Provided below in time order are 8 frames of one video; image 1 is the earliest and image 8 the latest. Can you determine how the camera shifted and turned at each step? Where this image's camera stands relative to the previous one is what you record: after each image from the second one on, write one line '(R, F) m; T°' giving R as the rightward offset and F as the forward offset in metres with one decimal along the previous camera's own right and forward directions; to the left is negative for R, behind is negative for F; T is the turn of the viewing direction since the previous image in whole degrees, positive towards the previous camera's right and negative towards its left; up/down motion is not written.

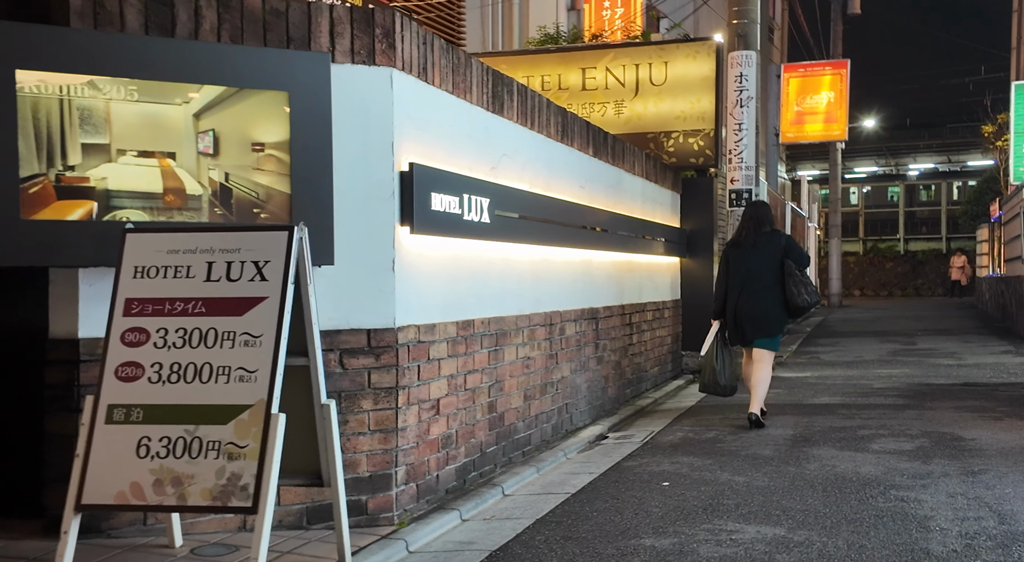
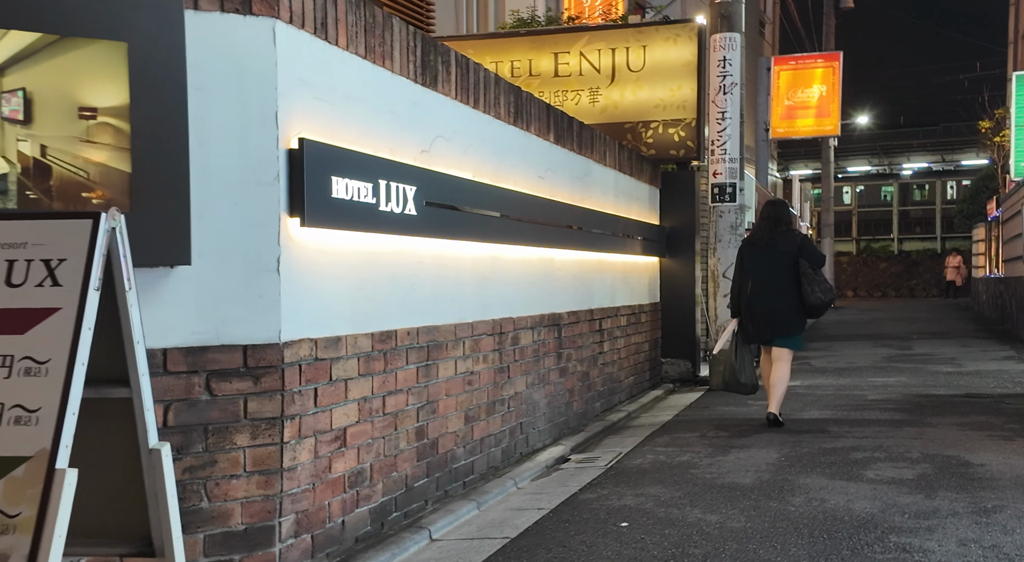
(+0.3, +1.0) m; 0°
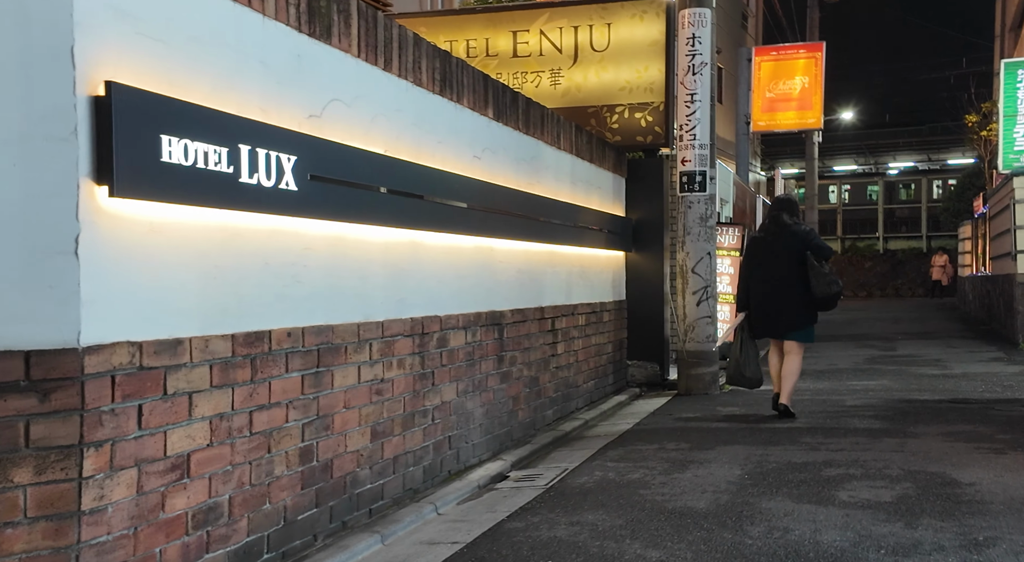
(+0.3, +0.9) m; +1°
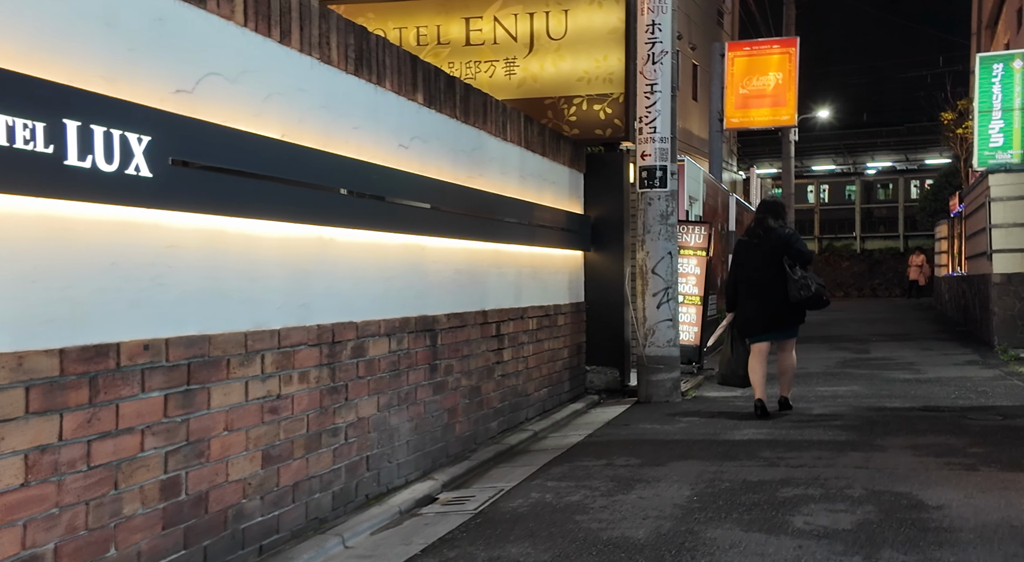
(+0.3, +0.6) m; +1°
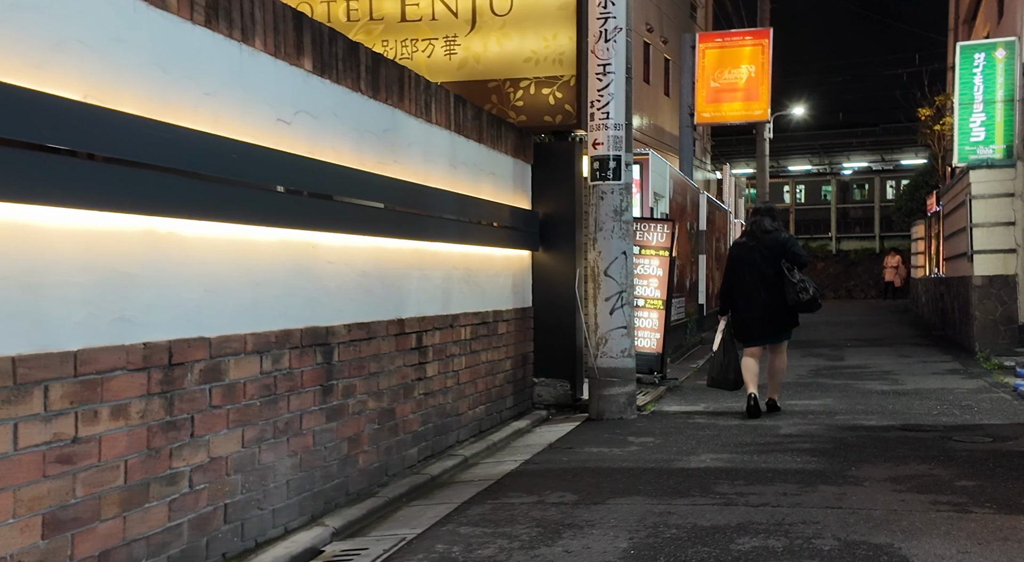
(+0.4, +1.2) m; +1°
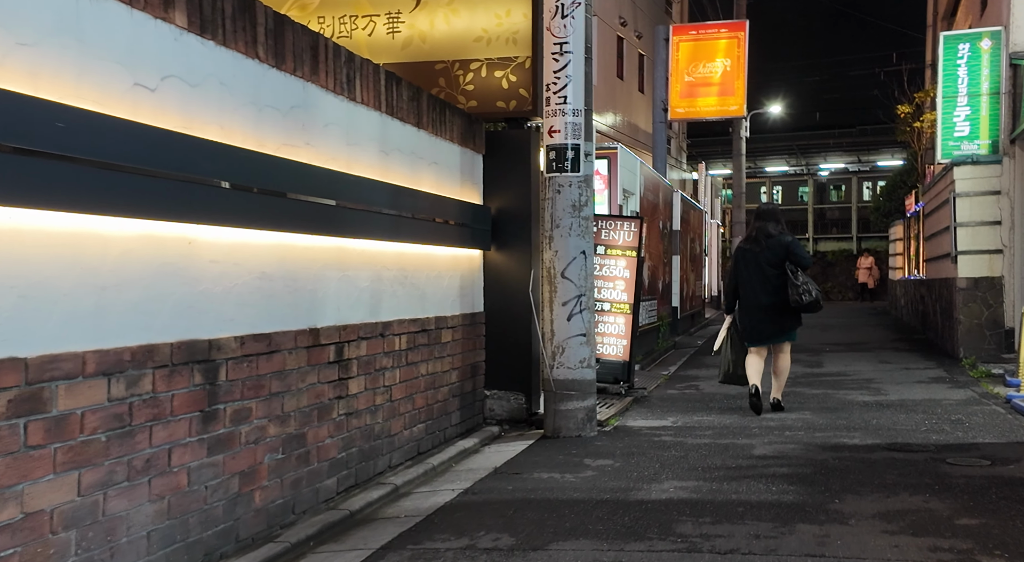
(+0.2, +1.0) m; +1°
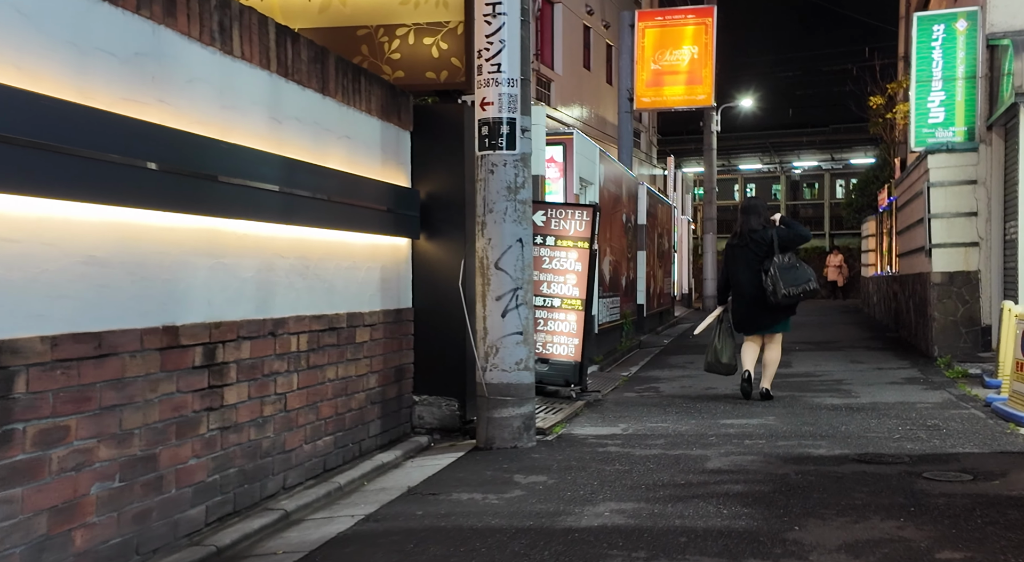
(+0.3, +1.0) m; +1°
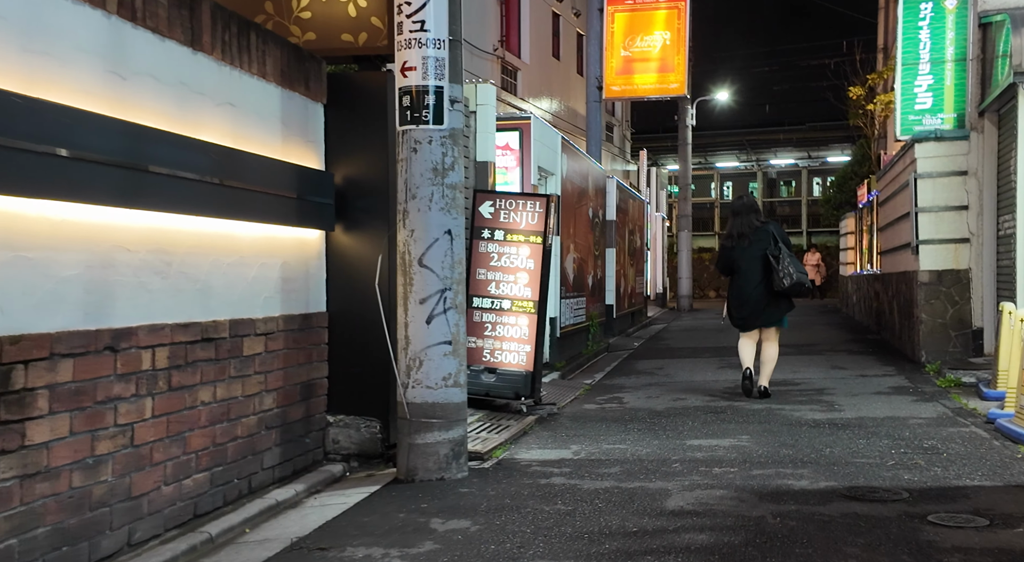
(+0.3, +1.3) m; +1°
